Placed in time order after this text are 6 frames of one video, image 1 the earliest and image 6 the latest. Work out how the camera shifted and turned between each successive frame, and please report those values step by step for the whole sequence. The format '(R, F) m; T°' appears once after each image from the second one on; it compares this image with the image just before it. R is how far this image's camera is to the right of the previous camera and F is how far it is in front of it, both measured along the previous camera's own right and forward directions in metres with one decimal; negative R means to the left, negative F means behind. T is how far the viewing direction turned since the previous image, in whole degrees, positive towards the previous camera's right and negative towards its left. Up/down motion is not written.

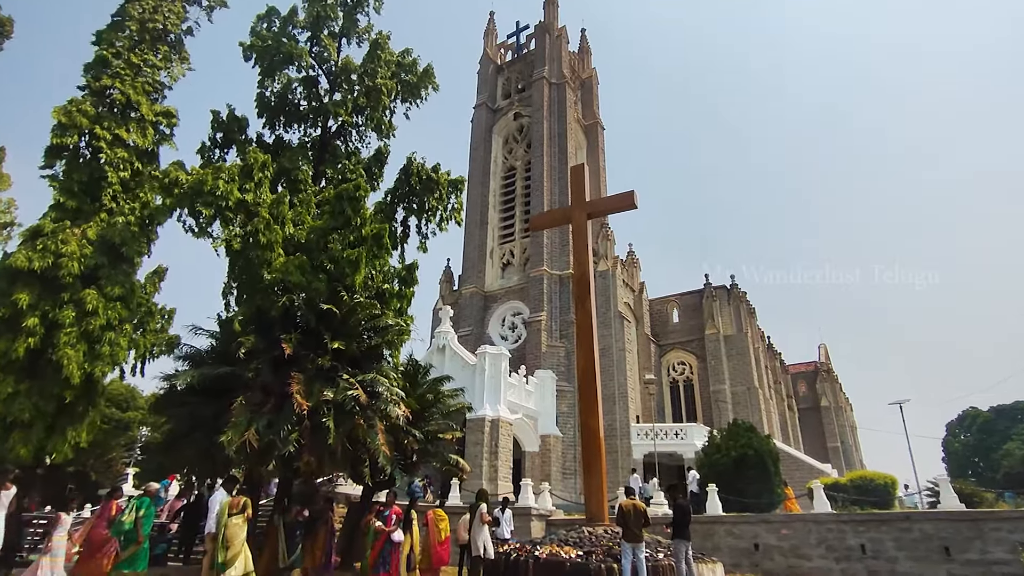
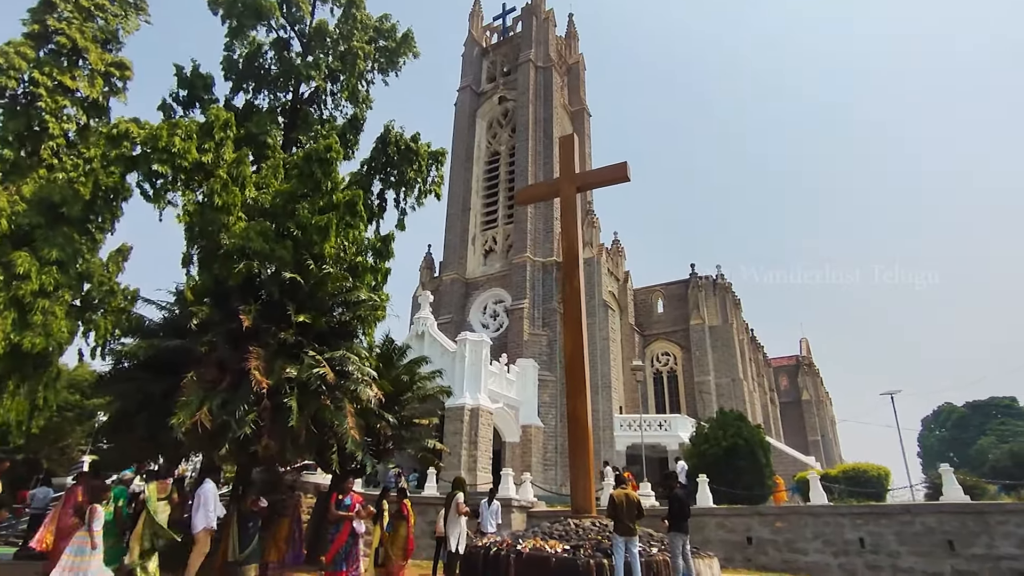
(0.0, +0.8) m; +2°
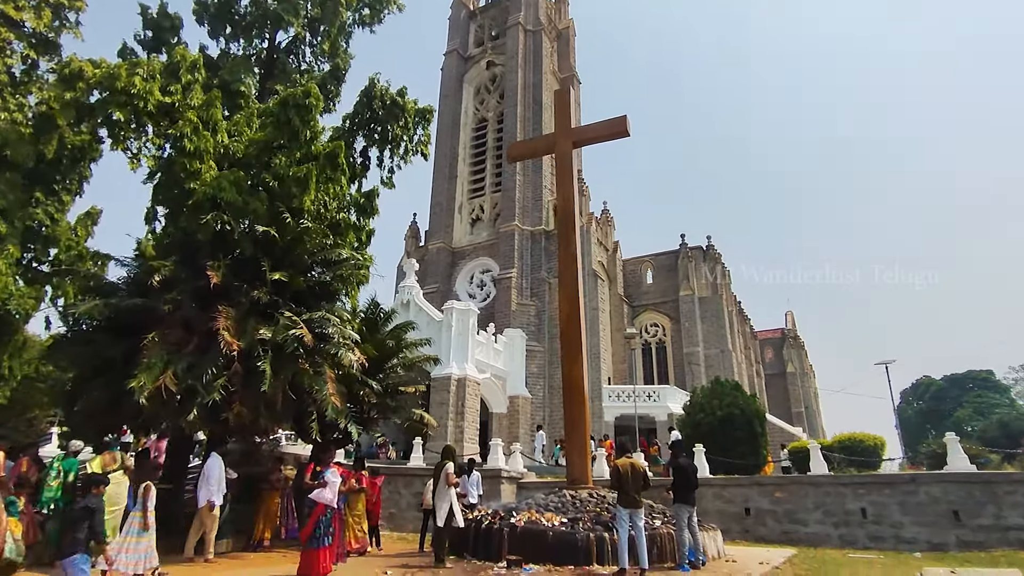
(-0.1, +0.6) m; +1°
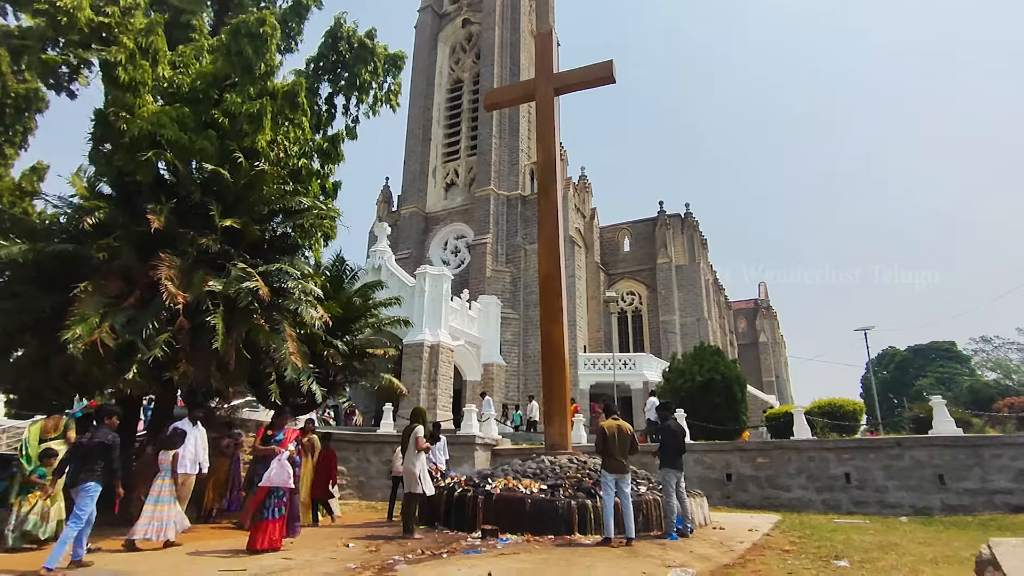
(0.0, +0.6) m; +2°
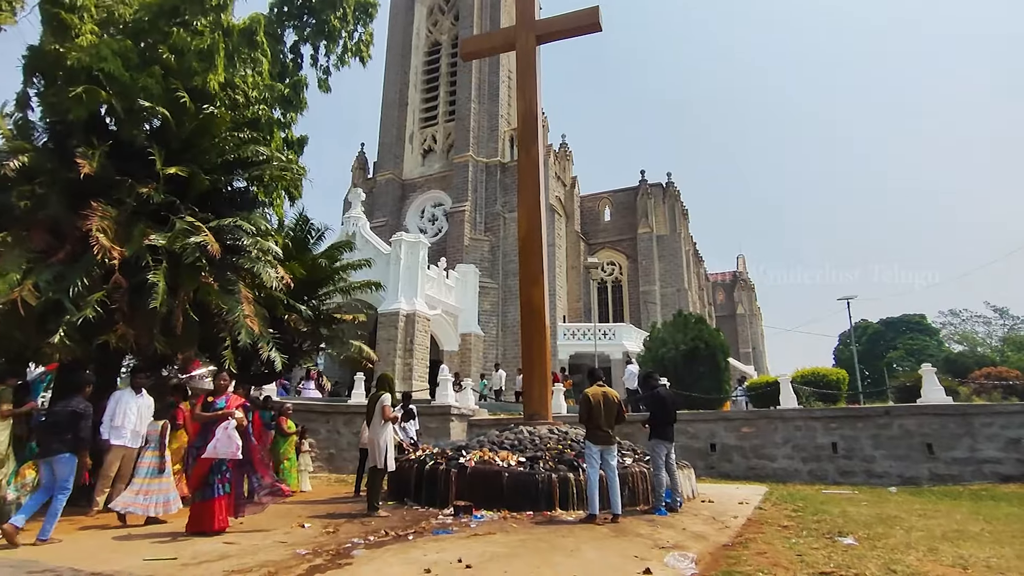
(0.0, +0.6) m; +2°
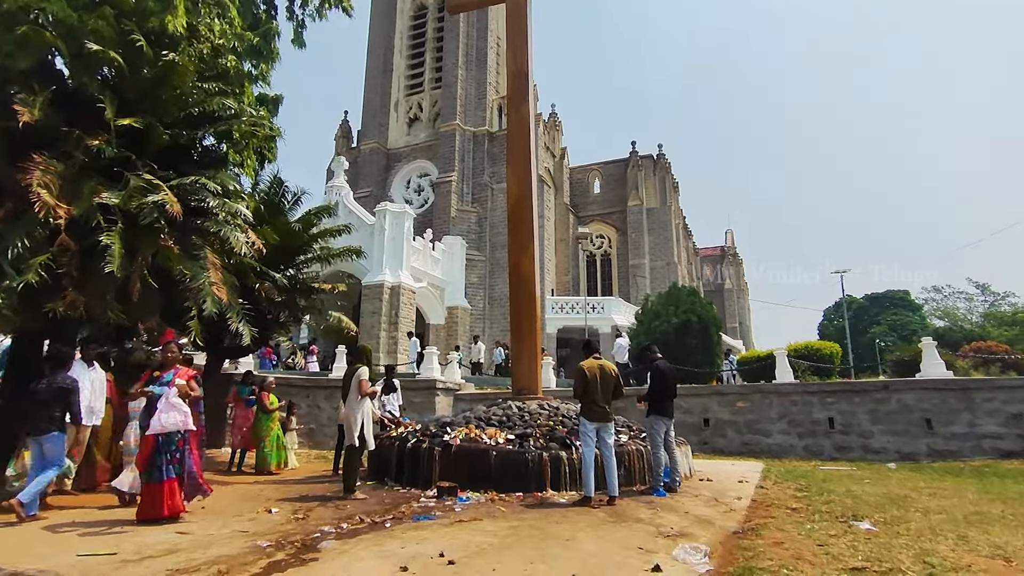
(0.0, +0.5) m; +1°
